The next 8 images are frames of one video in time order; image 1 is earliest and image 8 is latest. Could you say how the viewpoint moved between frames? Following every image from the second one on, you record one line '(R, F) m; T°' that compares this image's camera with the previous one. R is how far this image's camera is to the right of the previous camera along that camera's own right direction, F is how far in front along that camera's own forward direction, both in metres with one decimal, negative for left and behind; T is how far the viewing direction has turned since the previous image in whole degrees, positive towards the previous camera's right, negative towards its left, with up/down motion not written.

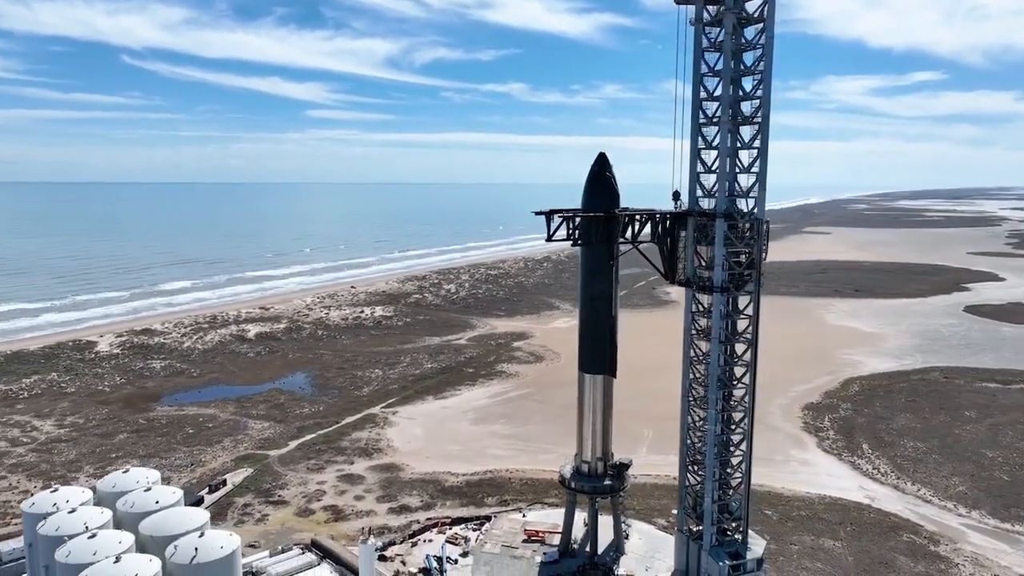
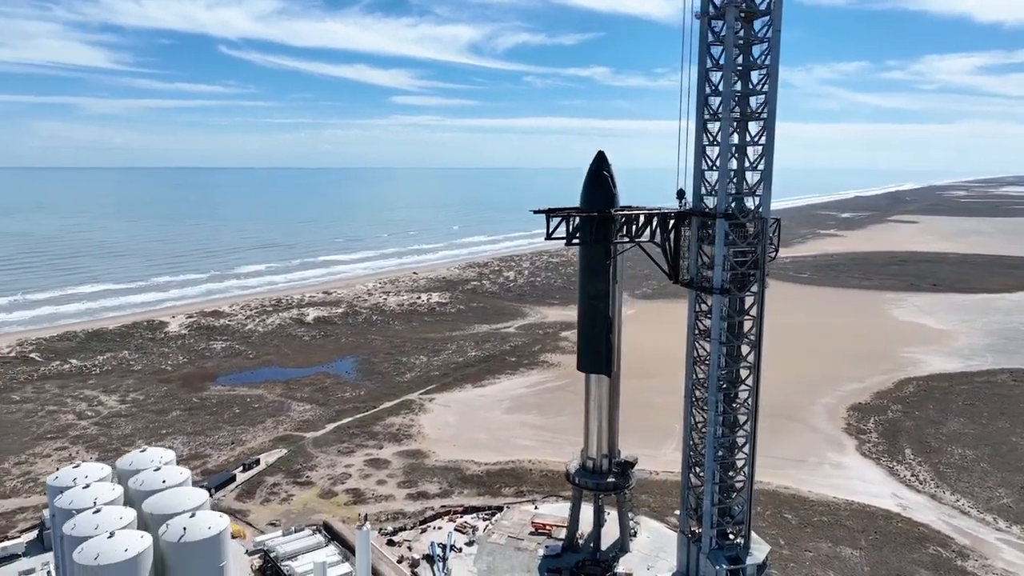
(+2.3, -0.1) m; -6°
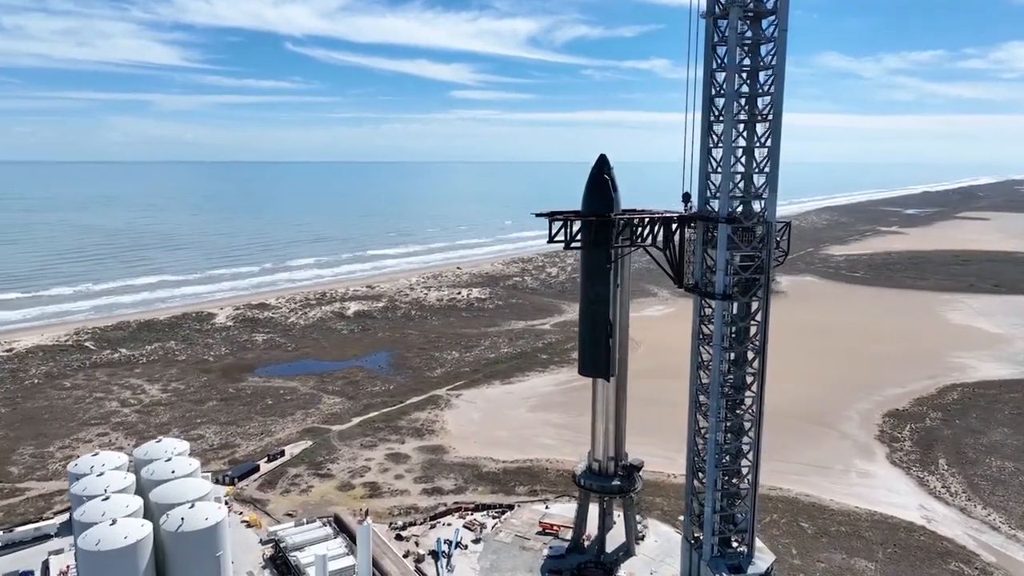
(+1.5, -0.1) m; -4°
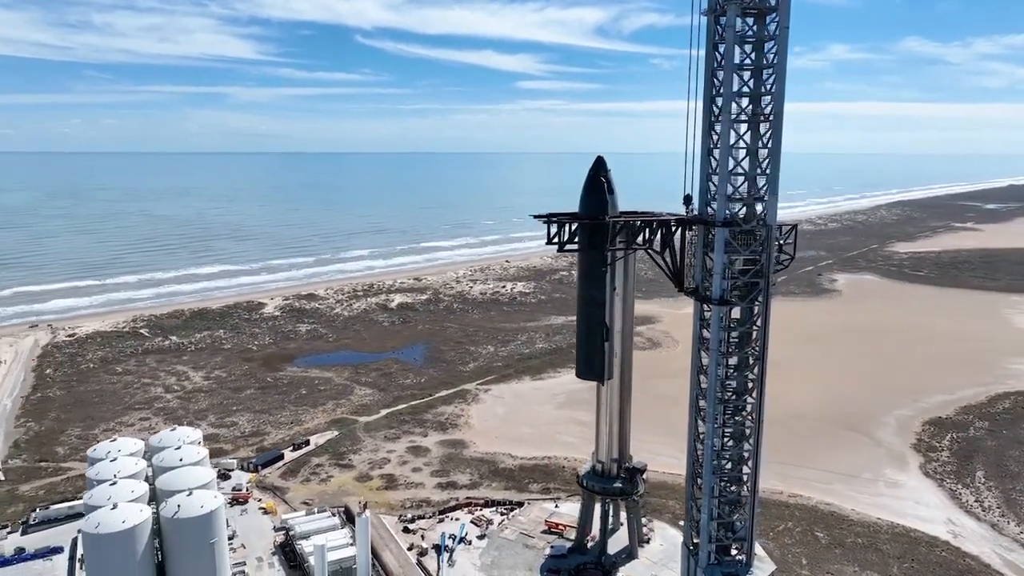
(+1.8, 0.0) m; -5°
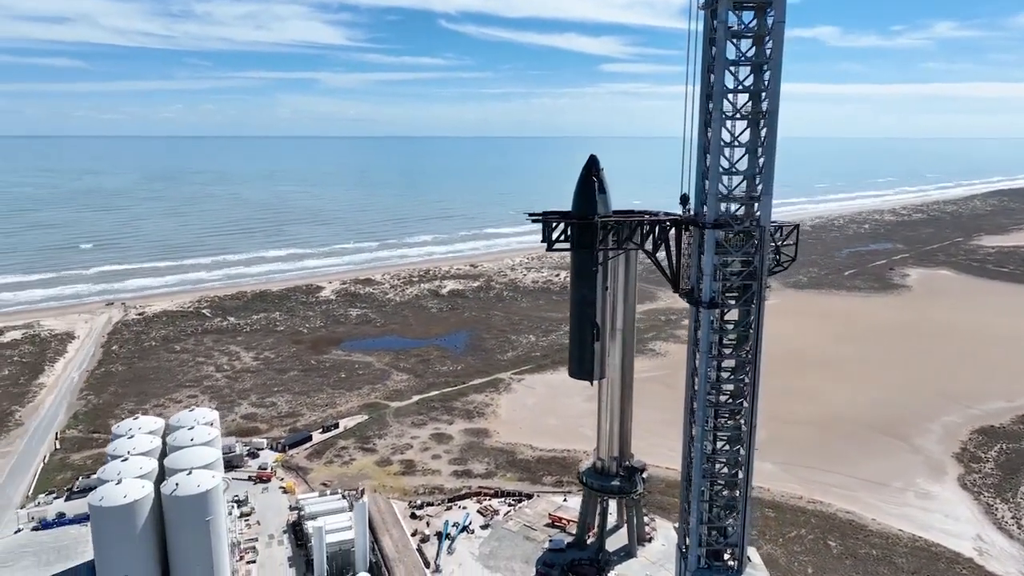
(+2.3, 0.0) m; -6°
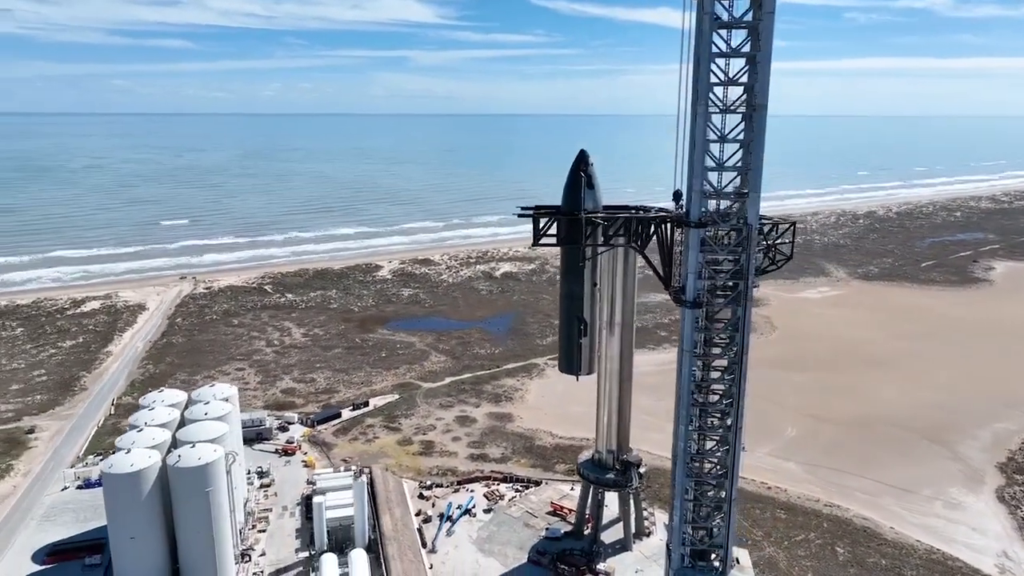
(+2.6, -0.1) m; -6°
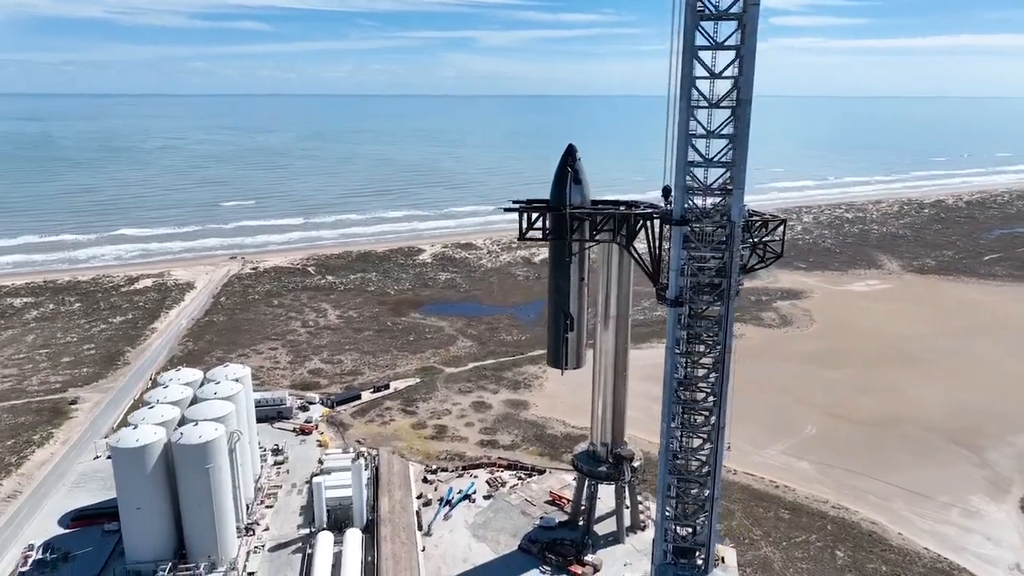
(+2.0, -0.1) m; -5°
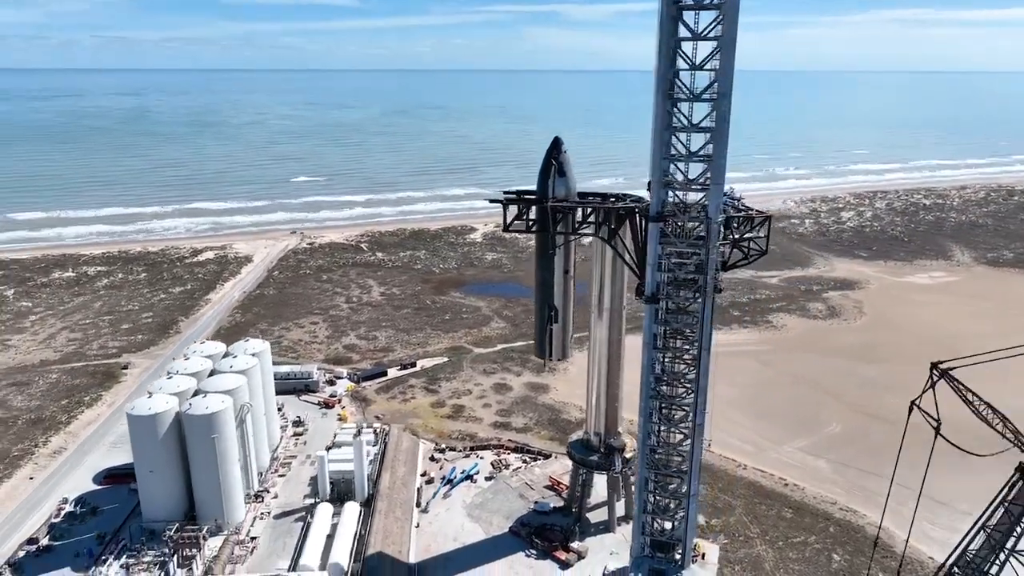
(+2.5, -0.1) m; -6°
